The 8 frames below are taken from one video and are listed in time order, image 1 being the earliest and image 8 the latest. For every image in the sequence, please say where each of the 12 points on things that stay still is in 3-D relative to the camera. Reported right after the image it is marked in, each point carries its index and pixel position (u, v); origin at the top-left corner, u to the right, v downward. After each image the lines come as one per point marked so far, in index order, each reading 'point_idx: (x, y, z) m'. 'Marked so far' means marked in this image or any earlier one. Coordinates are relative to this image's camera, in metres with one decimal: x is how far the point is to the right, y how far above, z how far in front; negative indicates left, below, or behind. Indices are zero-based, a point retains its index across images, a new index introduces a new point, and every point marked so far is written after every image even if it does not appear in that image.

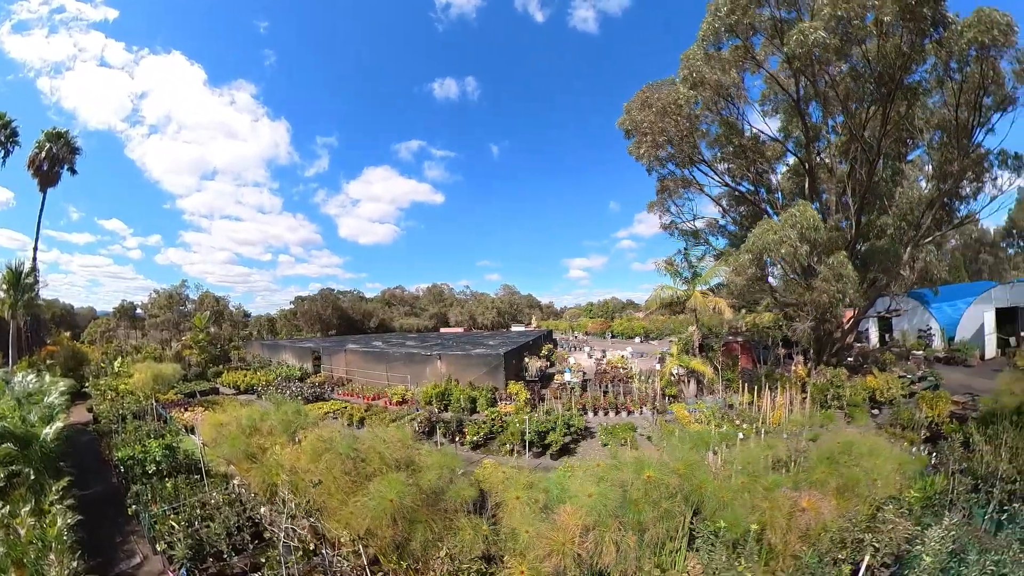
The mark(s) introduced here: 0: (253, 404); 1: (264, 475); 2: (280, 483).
0: (-3.3, -1.5, +6.4) m
1: (-2.7, -2.1, +5.4) m
2: (-2.5, -2.1, +5.2) m
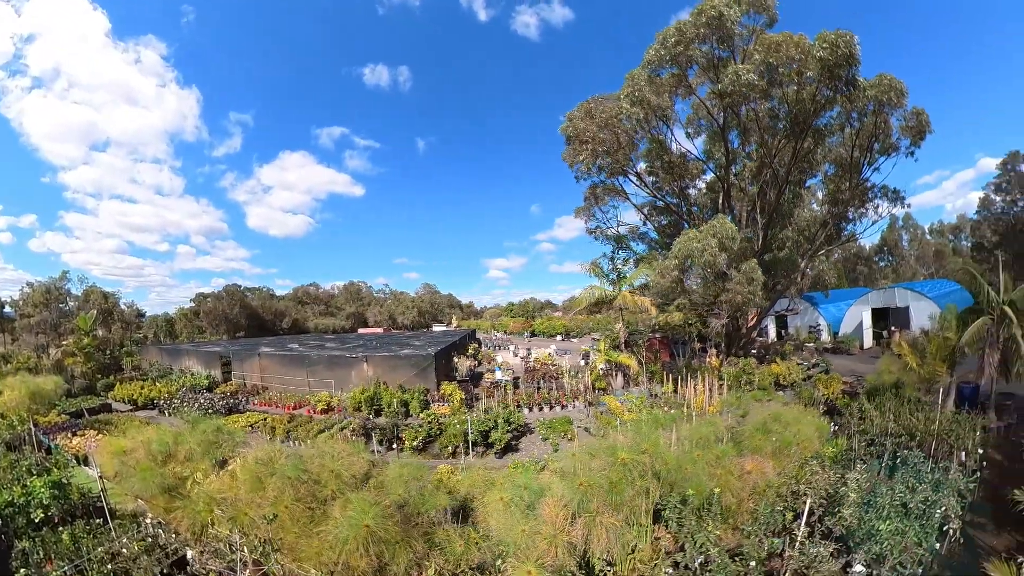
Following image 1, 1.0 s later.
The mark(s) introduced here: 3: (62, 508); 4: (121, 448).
0: (-3.8, -1.5, +5.4) m
1: (-2.9, -2.0, +4.6) m
2: (-2.7, -2.1, +4.5) m
3: (-4.5, -2.1, +4.9) m
4: (-4.0, -1.6, +5.1) m
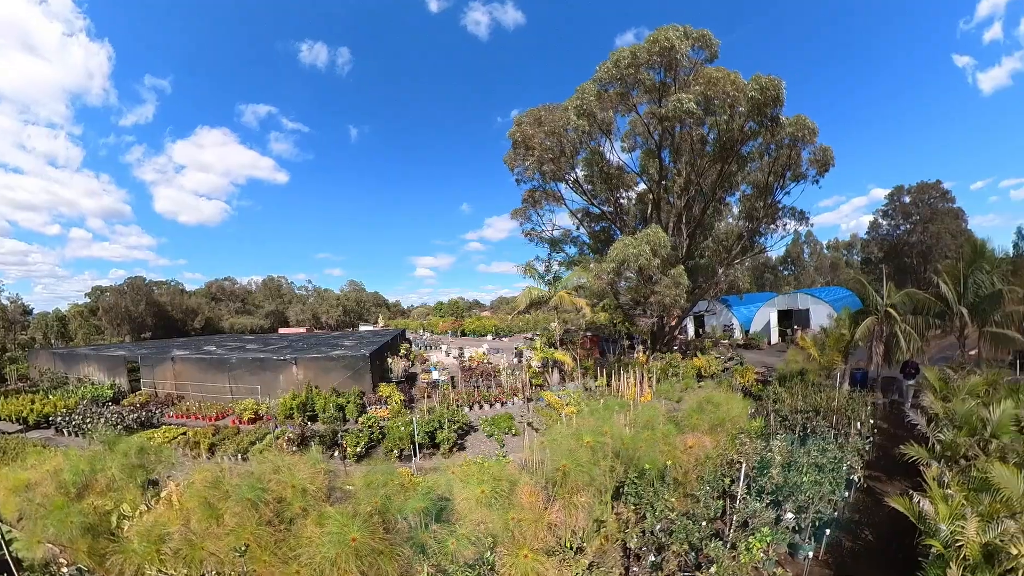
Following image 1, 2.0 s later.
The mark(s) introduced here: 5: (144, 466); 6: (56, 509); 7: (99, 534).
0: (-4.0, -1.4, +4.4) m
1: (-3.0, -2.0, +3.9) m
2: (-2.7, -2.0, +3.9) m
3: (-4.6, -2.0, +3.8) m
4: (-4.1, -1.5, +4.1) m
5: (-3.3, -1.6, +4.6) m
6: (-3.5, -1.6, +3.9) m
7: (-3.3, -1.9, +4.0) m
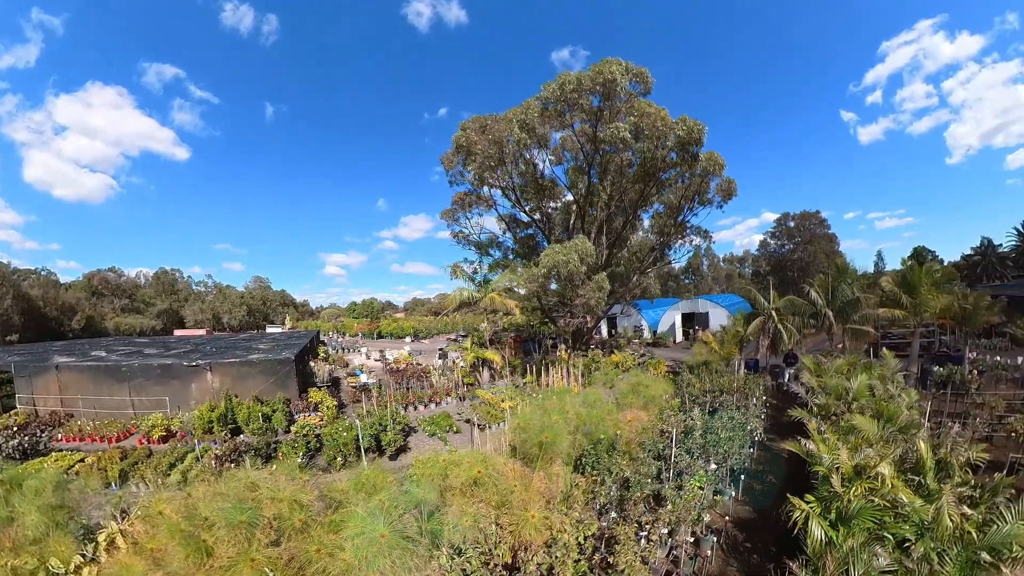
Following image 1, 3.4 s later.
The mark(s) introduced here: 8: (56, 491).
0: (-3.8, -1.3, +3.3) m
1: (-2.7, -1.9, +3.1) m
2: (-2.4, -2.0, +3.1) m
3: (-4.2, -1.9, +2.5) m
4: (-3.8, -1.4, +2.9) m
5: (-3.2, -1.5, +3.6) m
6: (-3.2, -1.5, +2.9) m
7: (-3.0, -1.8, +3.1) m
8: (-3.4, -1.4, +3.7) m
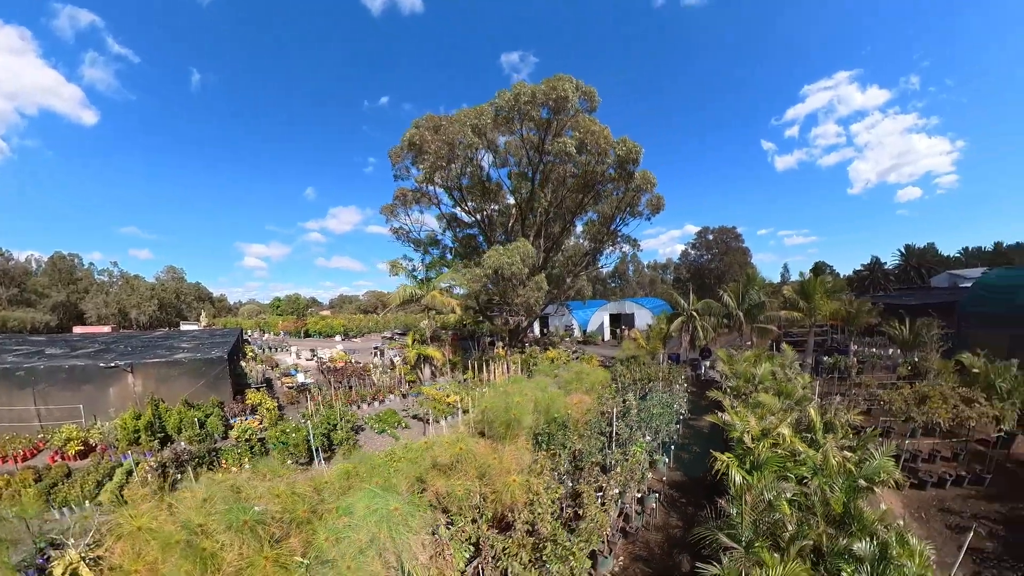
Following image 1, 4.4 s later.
0: (-3.5, -1.2, +2.5) m
1: (-2.4, -1.8, +2.6) m
2: (-2.2, -1.9, +2.7) m
3: (-3.7, -1.8, +1.6) m
4: (-3.5, -1.3, +2.1) m
5: (-3.1, -1.4, +2.9) m
6: (-2.9, -1.5, +2.2) m
7: (-2.7, -1.7, +2.5) m
8: (-3.3, -1.3, +3.0) m
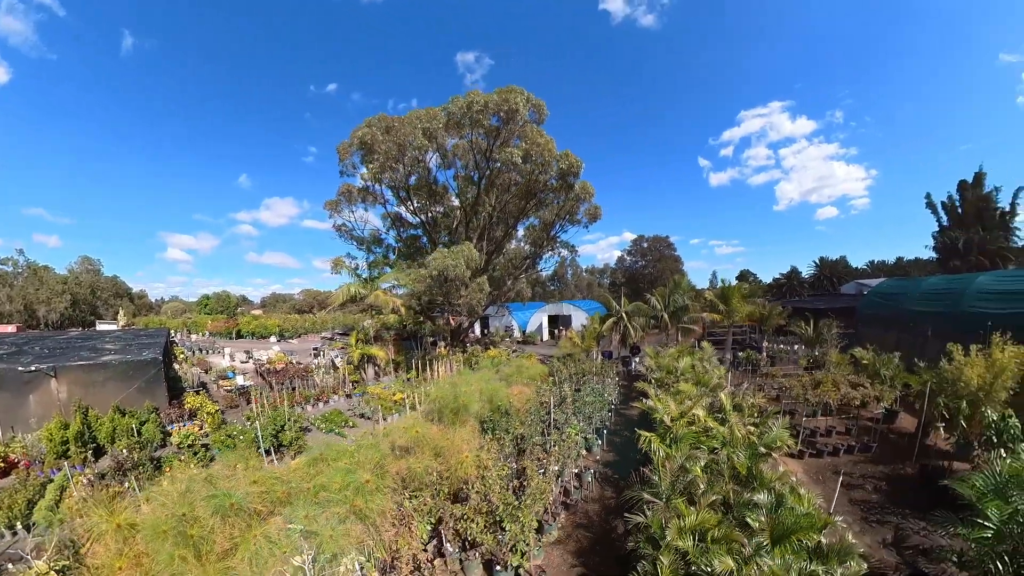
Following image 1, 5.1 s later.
0: (-3.3, -1.1, +2.0) m
1: (-2.2, -1.7, +2.2) m
2: (-2.0, -1.8, +2.3) m
3: (-3.3, -1.7, +1.0) m
4: (-3.1, -1.3, +1.6) m
5: (-2.9, -1.4, +2.5) m
6: (-2.5, -1.4, +1.8) m
7: (-2.5, -1.6, +2.0) m
8: (-3.1, -1.3, +2.4) m
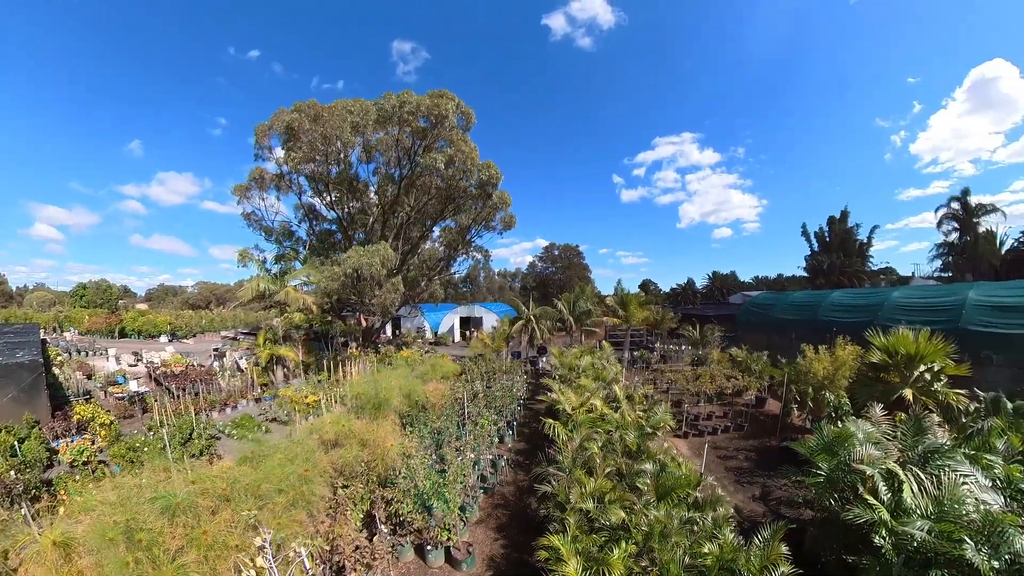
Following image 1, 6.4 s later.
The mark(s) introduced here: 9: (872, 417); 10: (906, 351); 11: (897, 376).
0: (-3.0, -1.0, +1.3) m
1: (-2.0, -1.7, +1.8) m
2: (-1.8, -1.8, +2.0) m
3: (-2.8, -1.7, +0.4) m
4: (-2.8, -1.2, +1.0) m
5: (-2.7, -1.3, +1.9) m
6: (-2.2, -1.3, +1.4) m
7: (-2.2, -1.6, +1.6) m
8: (-2.9, -1.2, +1.9) m
9: (+4.9, -1.7, +6.9) m
10: (+6.2, -1.0, +7.9) m
11: (+6.2, -1.4, +8.1) m
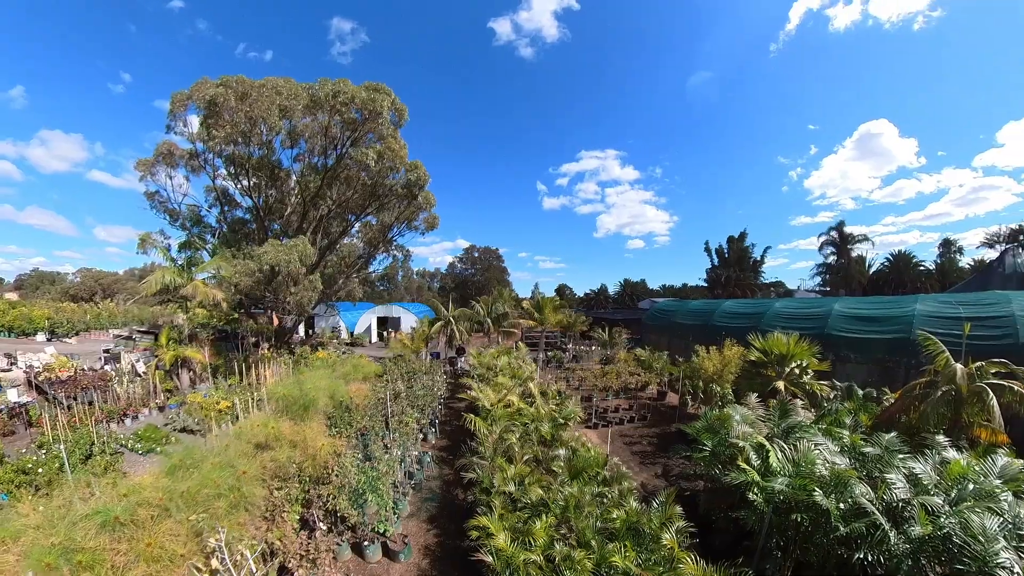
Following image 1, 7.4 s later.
0: (-2.7, -1.0, +0.9) m
1: (-1.9, -1.7, +1.6) m
2: (-1.8, -1.8, +1.8) m
3: (-2.4, -1.6, +0.1) m
4: (-2.5, -1.1, +0.7) m
5: (-2.6, -1.2, +1.6) m
6: (-2.0, -1.3, +1.1) m
7: (-2.1, -1.6, +1.3) m
8: (-2.8, -1.1, +1.5) m
9: (+3.8, -1.9, +7.9) m
10: (+4.9, -1.2, +9.2) m
11: (+4.9, -1.6, +9.4) m
